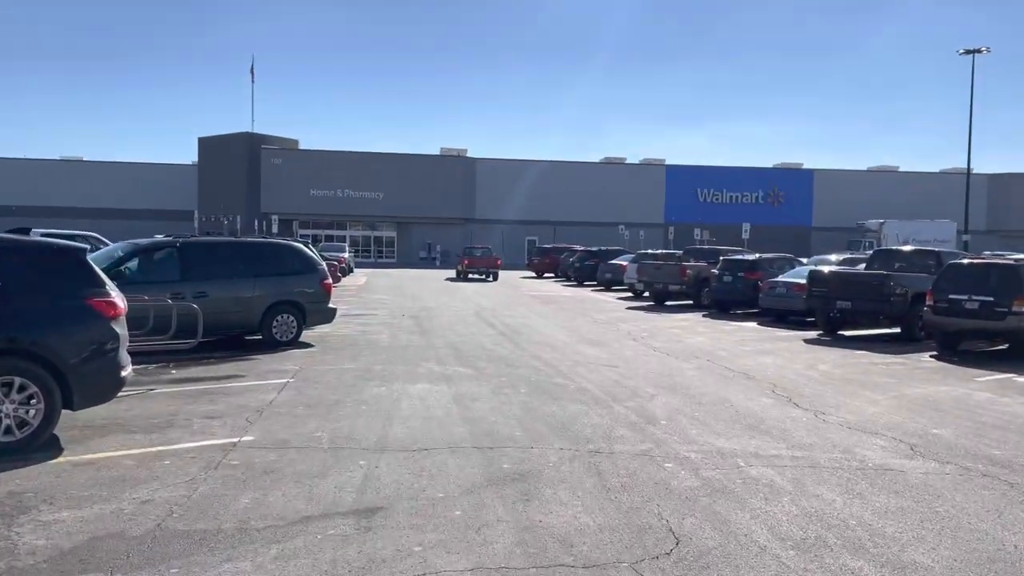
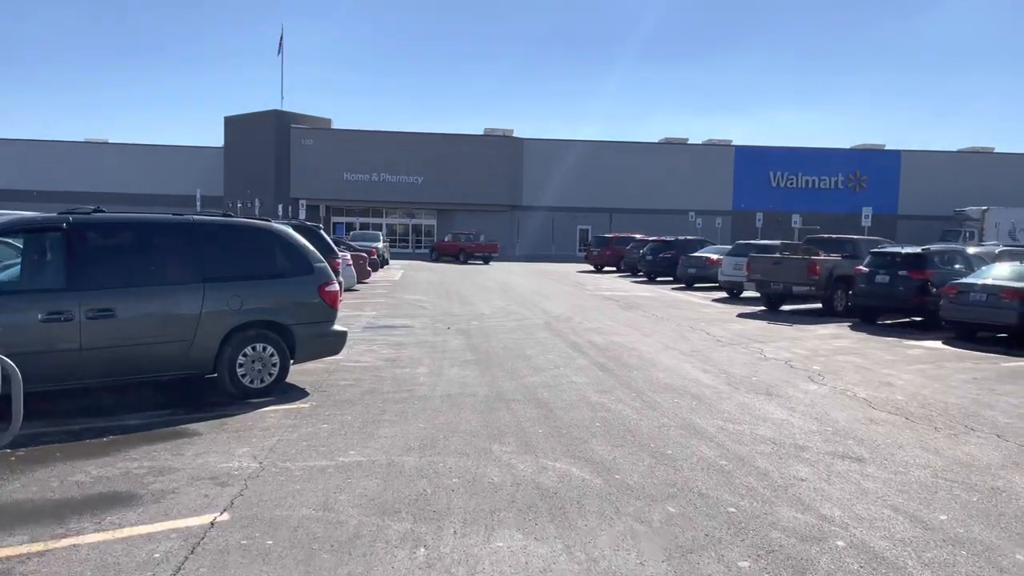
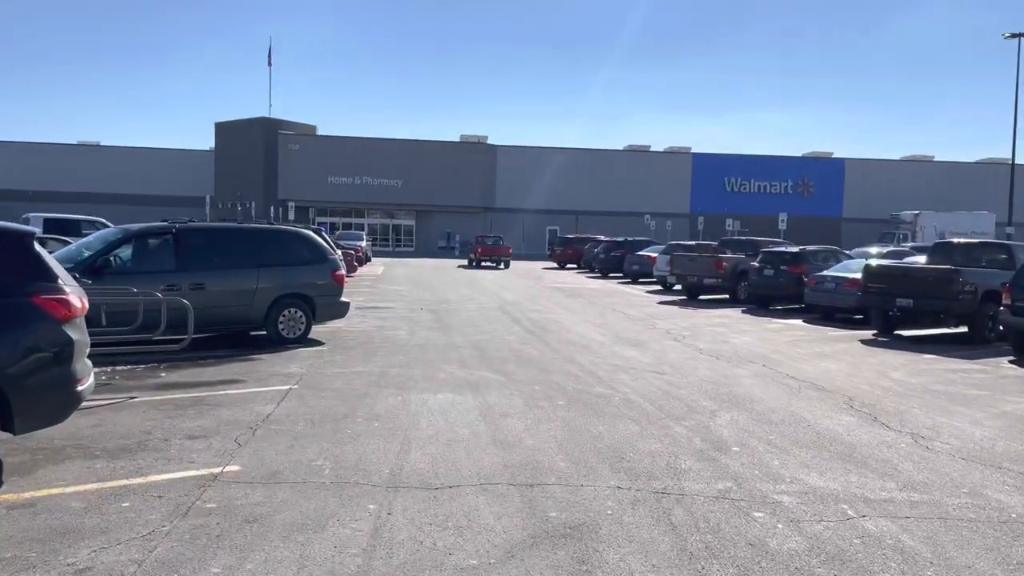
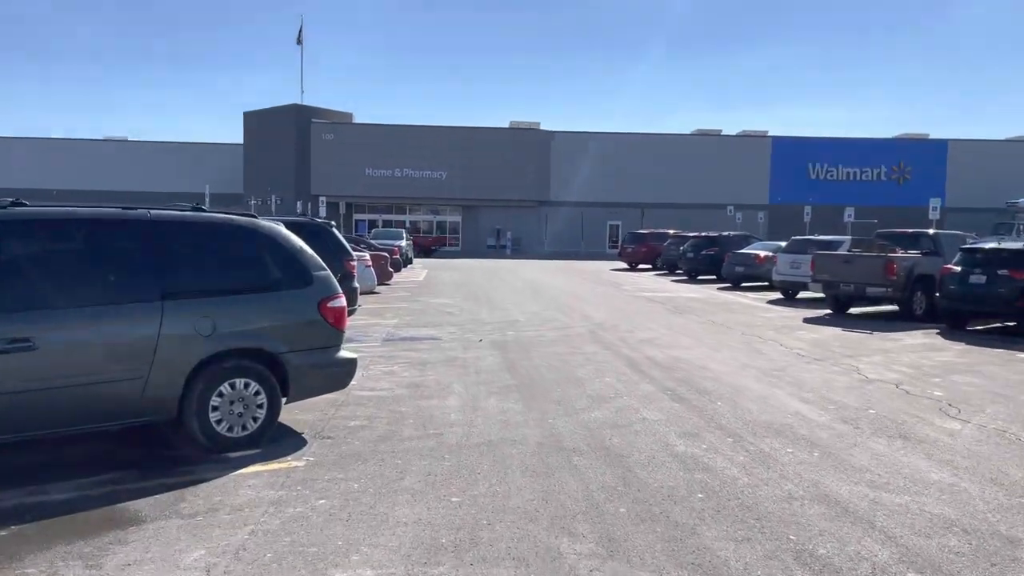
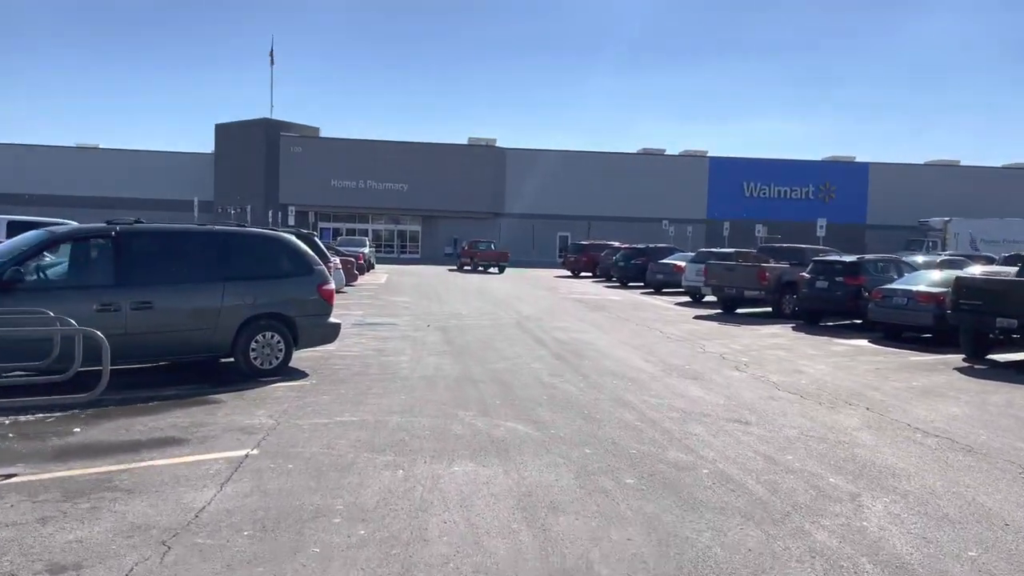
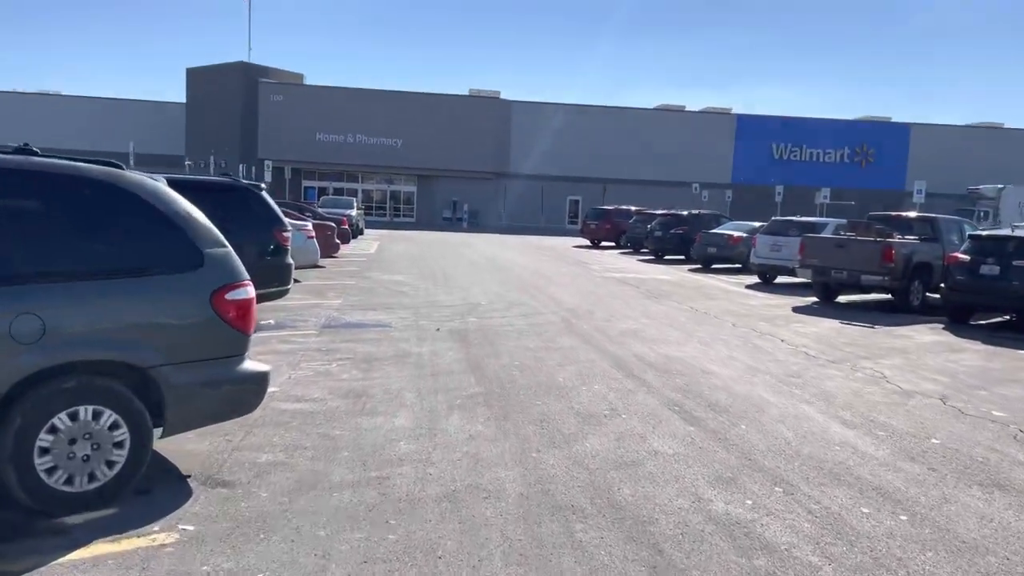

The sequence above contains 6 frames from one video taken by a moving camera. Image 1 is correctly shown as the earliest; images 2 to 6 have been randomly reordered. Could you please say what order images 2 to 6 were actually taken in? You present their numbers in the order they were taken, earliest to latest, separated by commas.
3, 5, 2, 4, 6
